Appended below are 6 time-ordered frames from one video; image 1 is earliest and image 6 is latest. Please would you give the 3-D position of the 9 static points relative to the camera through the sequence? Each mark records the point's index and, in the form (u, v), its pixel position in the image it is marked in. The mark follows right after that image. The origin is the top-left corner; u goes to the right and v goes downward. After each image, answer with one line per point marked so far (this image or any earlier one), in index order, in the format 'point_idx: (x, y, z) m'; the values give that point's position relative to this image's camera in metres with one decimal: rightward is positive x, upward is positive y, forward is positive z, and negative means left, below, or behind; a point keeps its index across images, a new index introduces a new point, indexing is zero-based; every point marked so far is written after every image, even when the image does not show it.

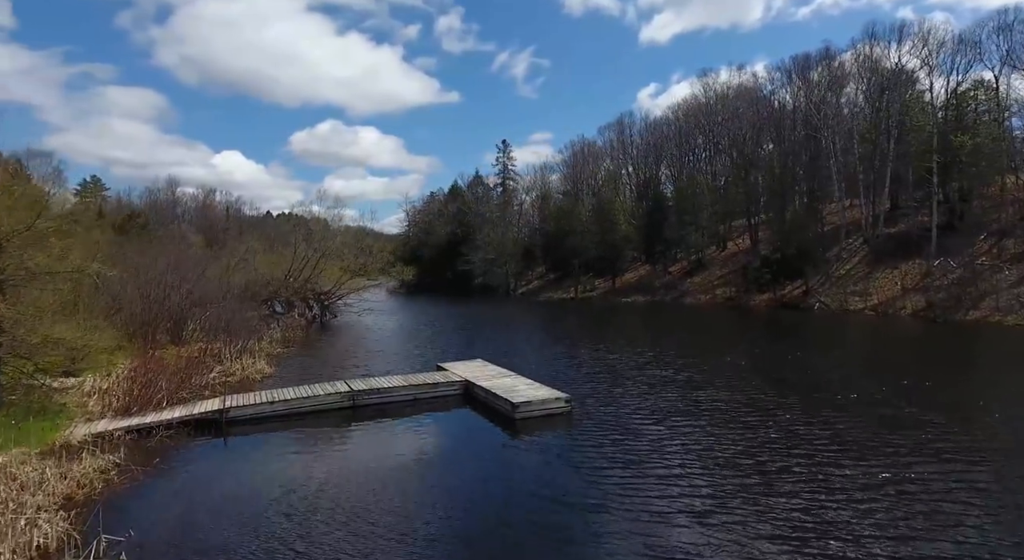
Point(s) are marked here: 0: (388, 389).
0: (-2.6, -2.3, +12.6) m
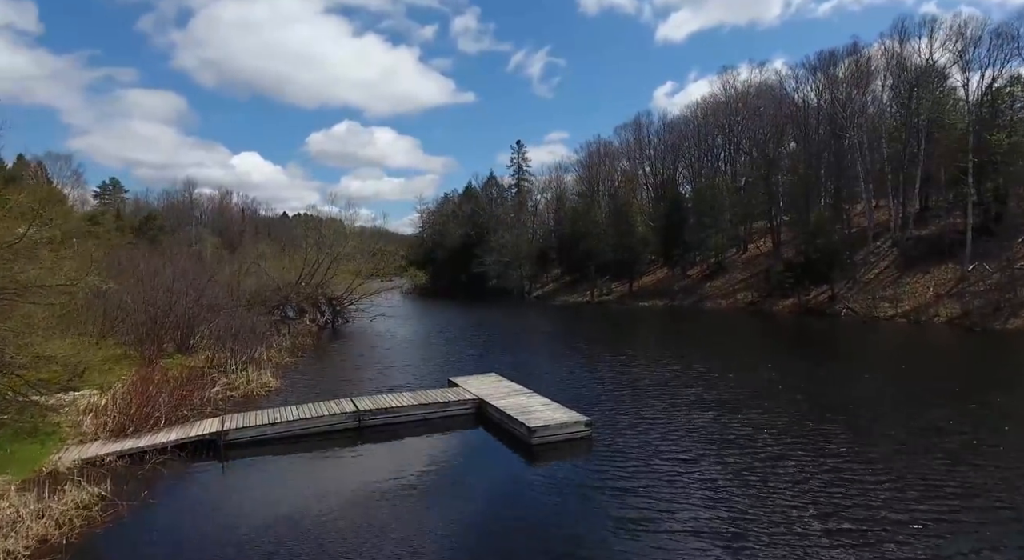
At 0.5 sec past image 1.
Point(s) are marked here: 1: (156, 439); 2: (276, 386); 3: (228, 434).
0: (-2.3, -2.6, +11.9) m
1: (-6.2, -2.8, +10.4) m
2: (-6.4, -2.9, +16.0) m
3: (-5.1, -2.8, +10.7) m
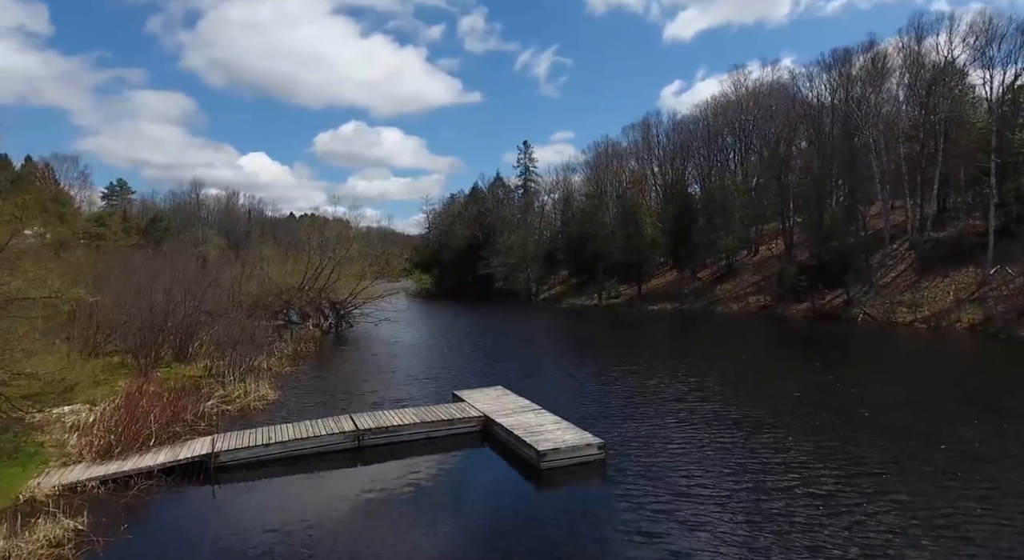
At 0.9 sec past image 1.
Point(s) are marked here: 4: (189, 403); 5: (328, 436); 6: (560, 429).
0: (-2.2, -2.8, +11.3) m
1: (-6.1, -3.0, +9.8) m
2: (-6.2, -3.1, +15.4) m
3: (-5.0, -3.0, +10.1) m
4: (-7.1, -2.7, +13.1) m
5: (-3.4, -2.8, +10.8) m
6: (+0.9, -2.7, +10.8) m
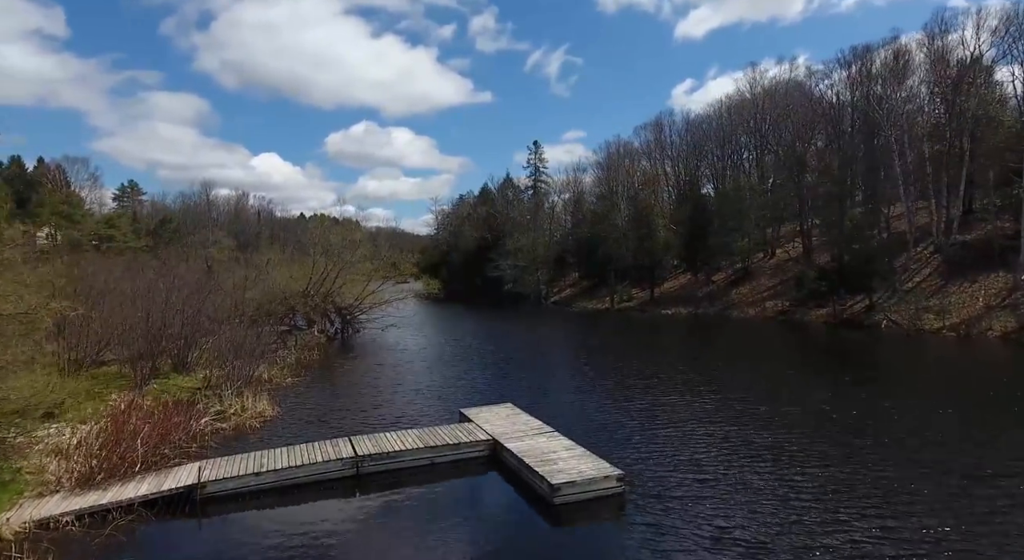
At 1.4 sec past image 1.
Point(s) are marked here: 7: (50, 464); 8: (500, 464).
0: (-2.0, -3.0, +10.5) m
1: (-5.9, -3.2, +9.1) m
2: (-5.9, -3.3, +14.7) m
3: (-4.8, -3.2, +9.3) m
4: (-6.9, -3.0, +12.4) m
5: (-3.2, -3.1, +10.0) m
6: (+1.1, -3.0, +10.0) m
7: (-8.0, -3.2, +10.3) m
8: (-0.2, -3.3, +10.8) m
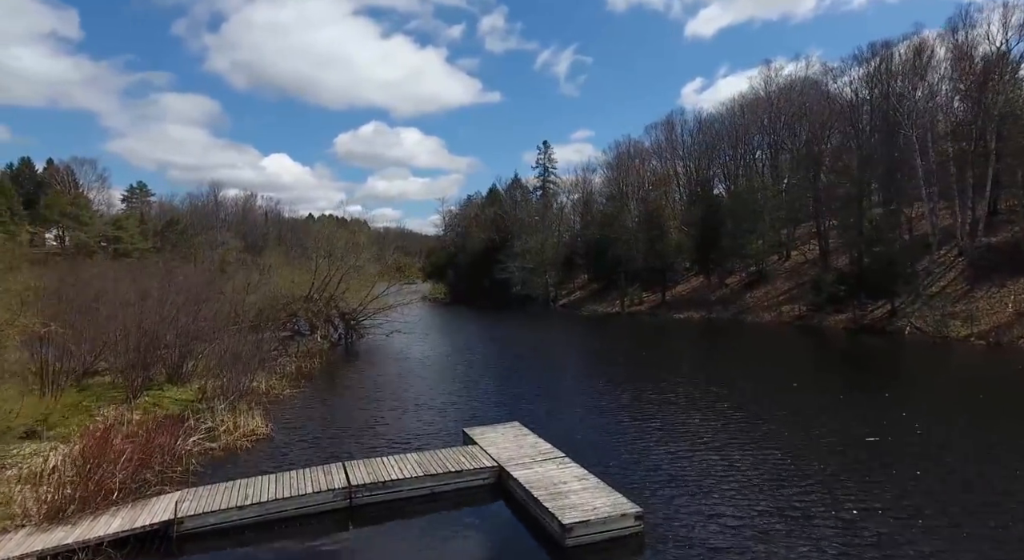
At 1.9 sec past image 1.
0: (-1.9, -3.2, +9.6) m
1: (-5.8, -3.5, +8.3) m
2: (-5.7, -3.5, +13.9) m
3: (-4.7, -3.4, +8.5) m
4: (-6.8, -3.2, +11.6) m
5: (-3.1, -3.3, +9.2) m
6: (+1.2, -3.2, +9.1) m
7: (-7.9, -3.4, +9.5) m
8: (-0.1, -3.5, +9.9) m
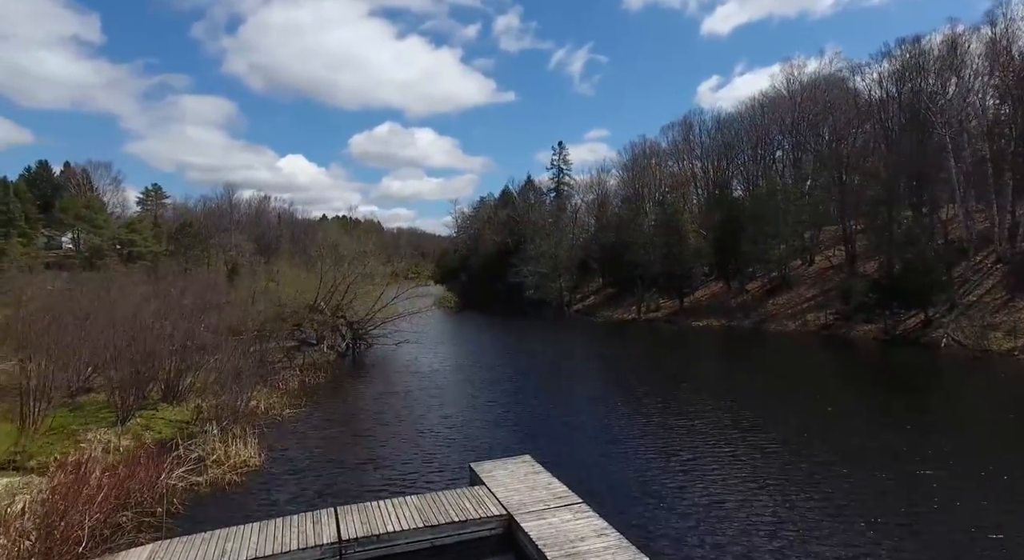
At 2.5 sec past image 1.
0: (-1.7, -3.6, +8.6) m
1: (-5.7, -3.9, +7.4) m
2: (-5.5, -3.9, +12.9) m
3: (-4.6, -3.8, +7.5) m
4: (-6.6, -3.6, +10.7) m
5: (-2.9, -3.7, +8.2) m
6: (+1.3, -3.6, +8.0) m
7: (-7.7, -3.8, +8.6) m
8: (+0.1, -3.9, +8.8) m
